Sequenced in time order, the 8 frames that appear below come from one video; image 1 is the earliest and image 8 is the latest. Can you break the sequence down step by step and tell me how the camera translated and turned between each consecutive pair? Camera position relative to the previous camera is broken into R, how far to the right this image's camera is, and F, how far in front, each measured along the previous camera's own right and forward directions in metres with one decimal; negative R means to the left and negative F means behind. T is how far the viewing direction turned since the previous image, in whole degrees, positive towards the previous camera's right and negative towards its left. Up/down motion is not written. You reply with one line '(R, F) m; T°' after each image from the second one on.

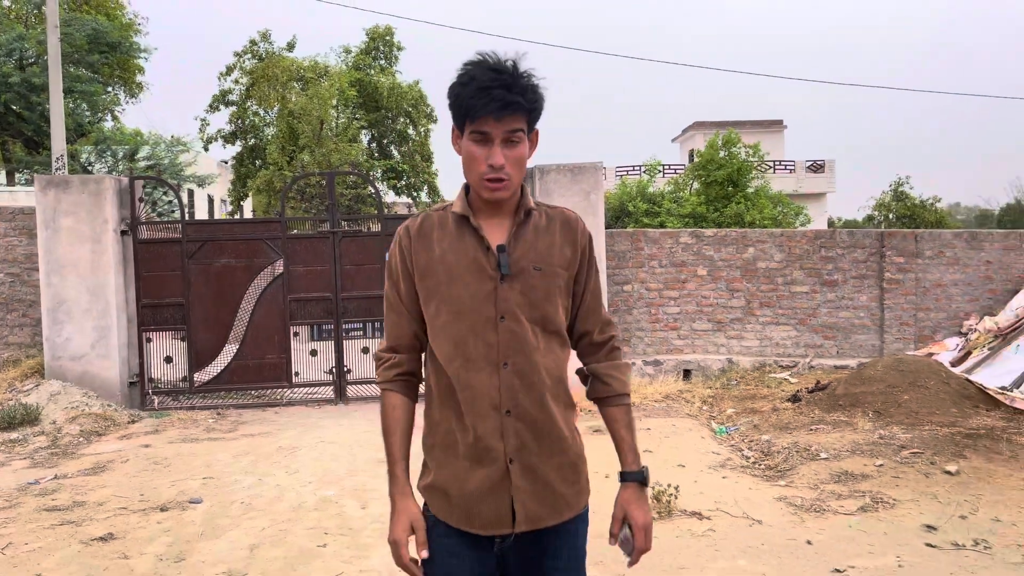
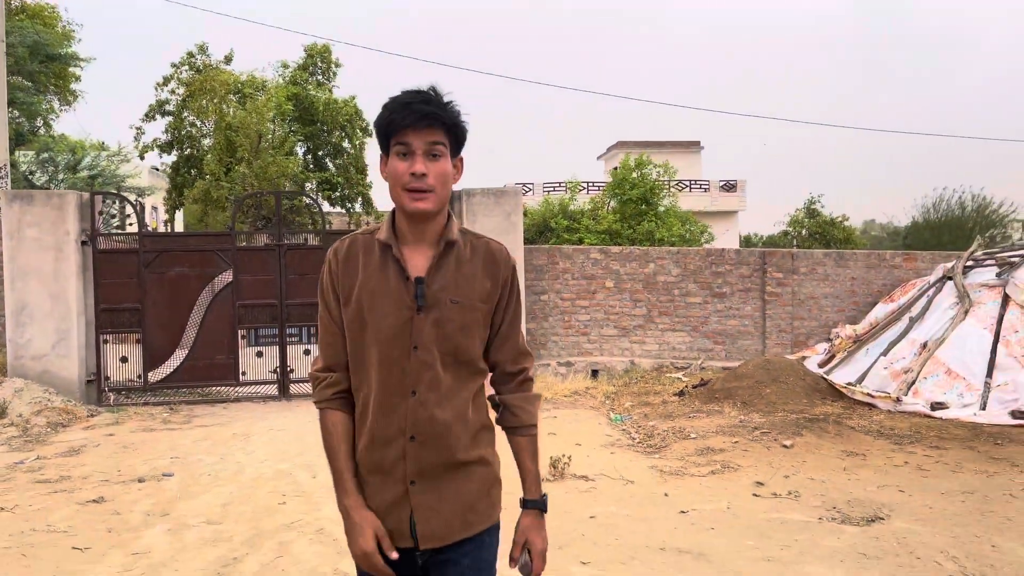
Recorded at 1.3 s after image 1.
(0.0, -1.1) m; +5°
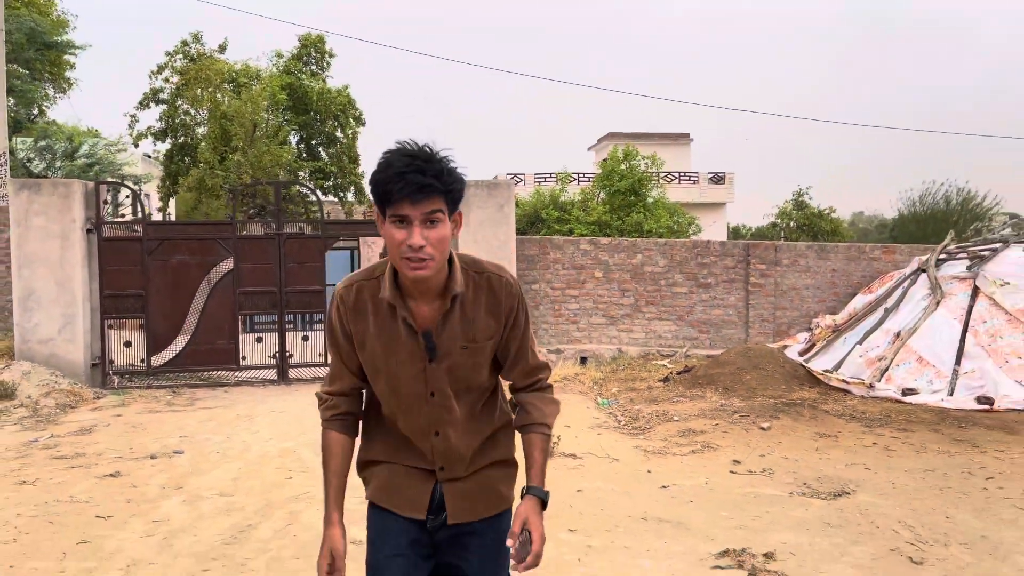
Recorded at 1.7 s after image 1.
(0.0, -0.3) m; +1°
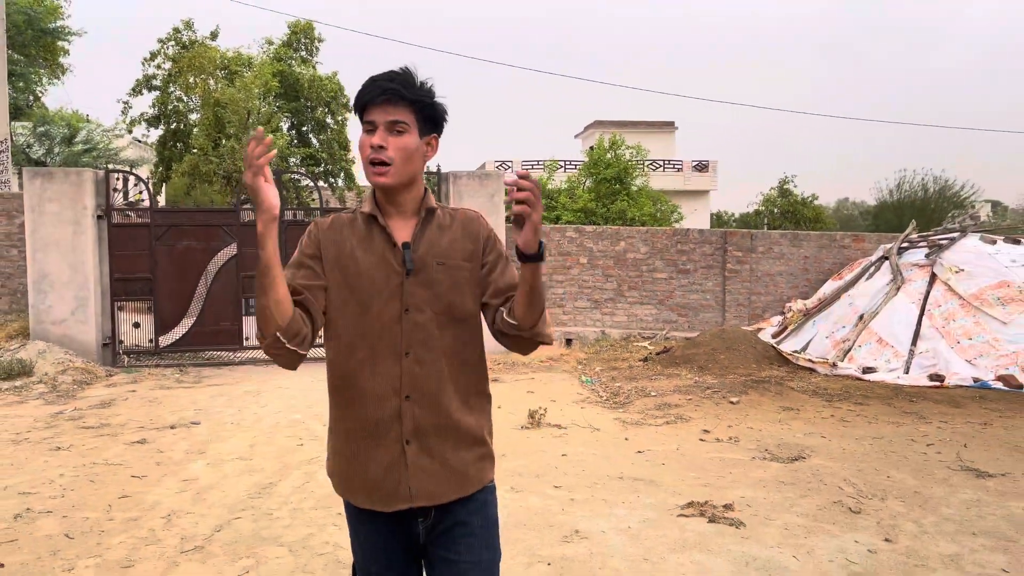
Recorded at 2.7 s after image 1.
(0.0, -0.5) m; +1°
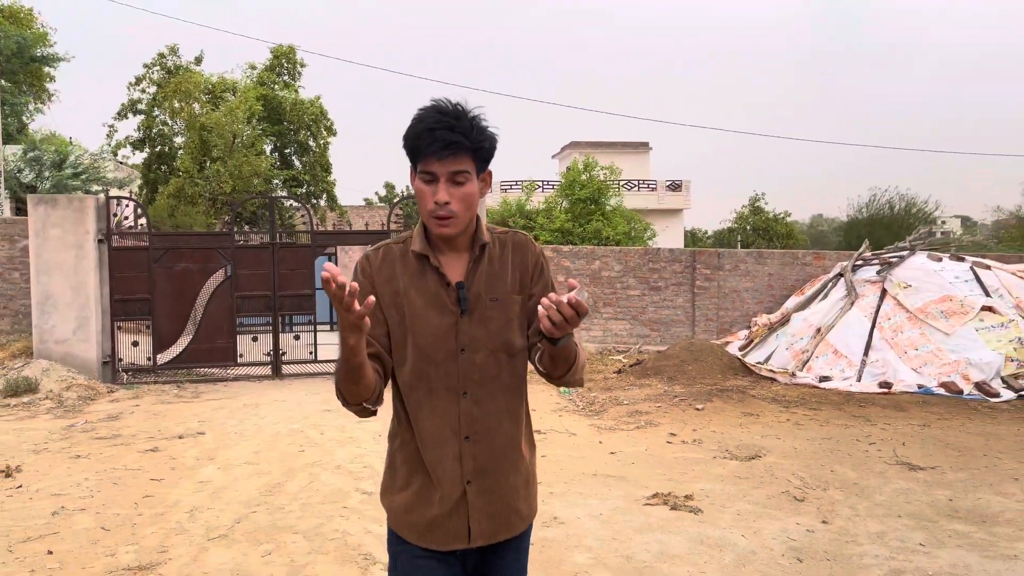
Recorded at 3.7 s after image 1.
(0.0, -0.6) m; +2°
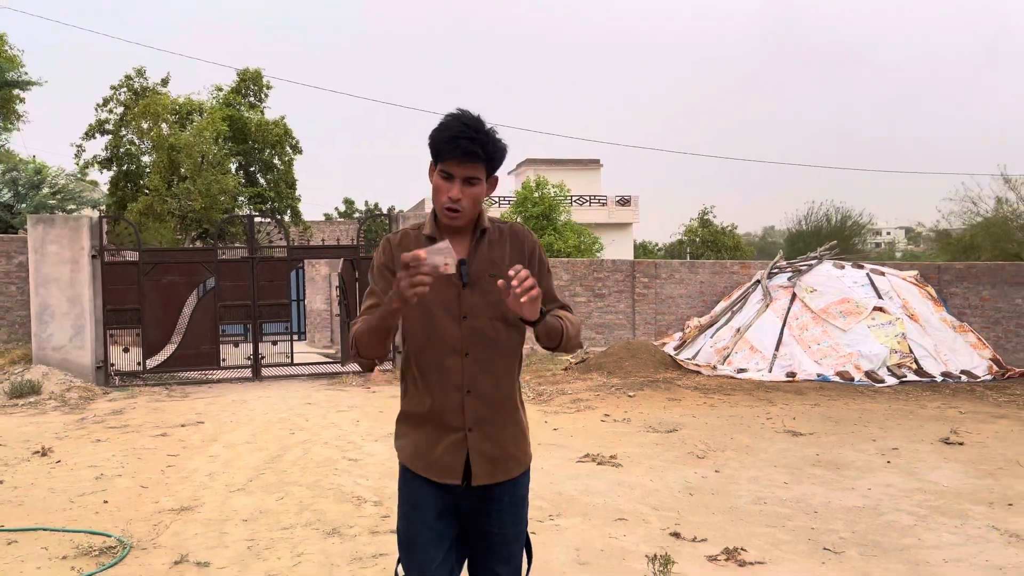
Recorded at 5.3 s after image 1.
(0.0, -1.2) m; +3°
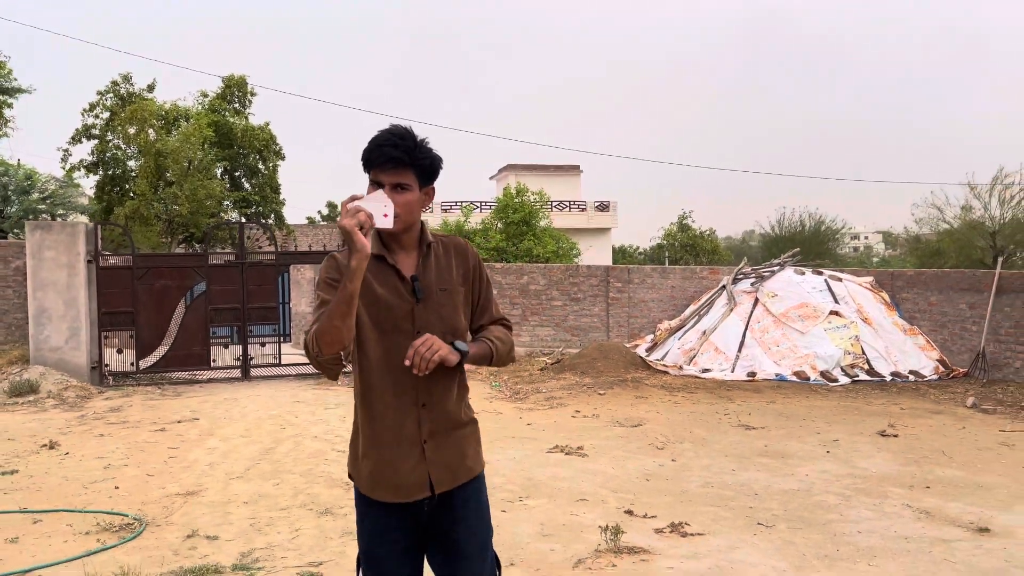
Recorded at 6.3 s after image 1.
(+0.1, -0.6) m; +1°
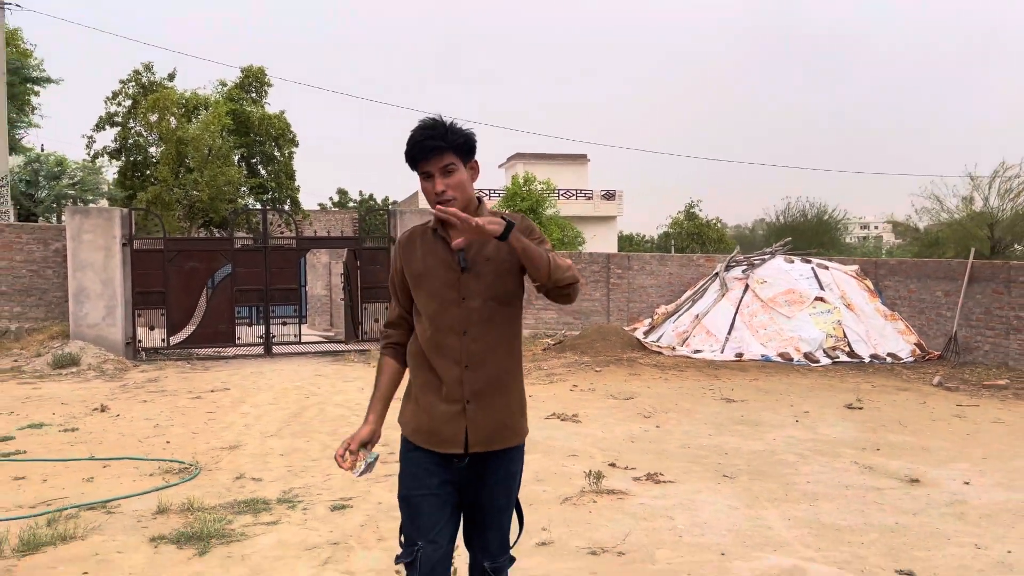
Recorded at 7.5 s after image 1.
(+0.1, -0.8) m; -1°
